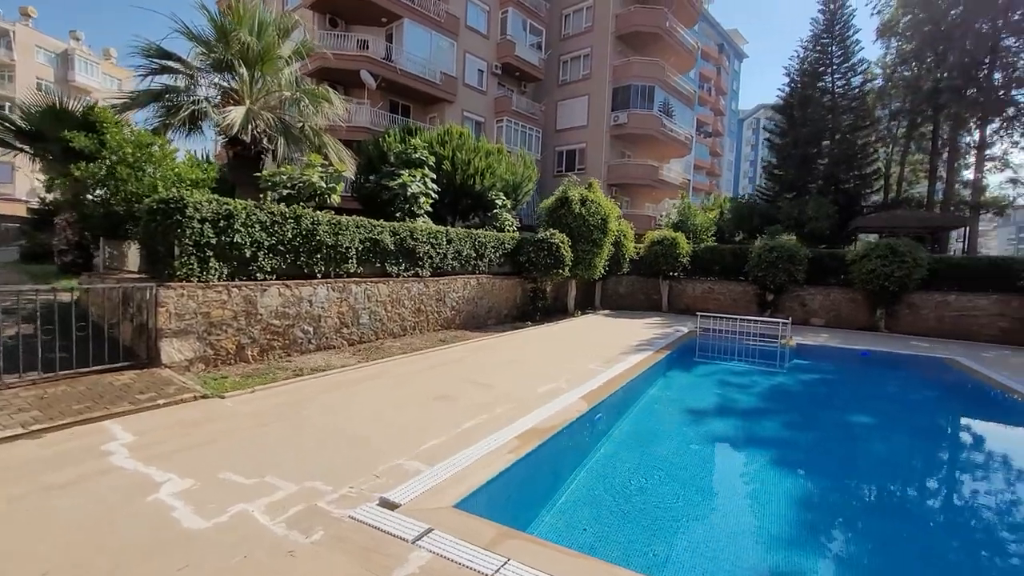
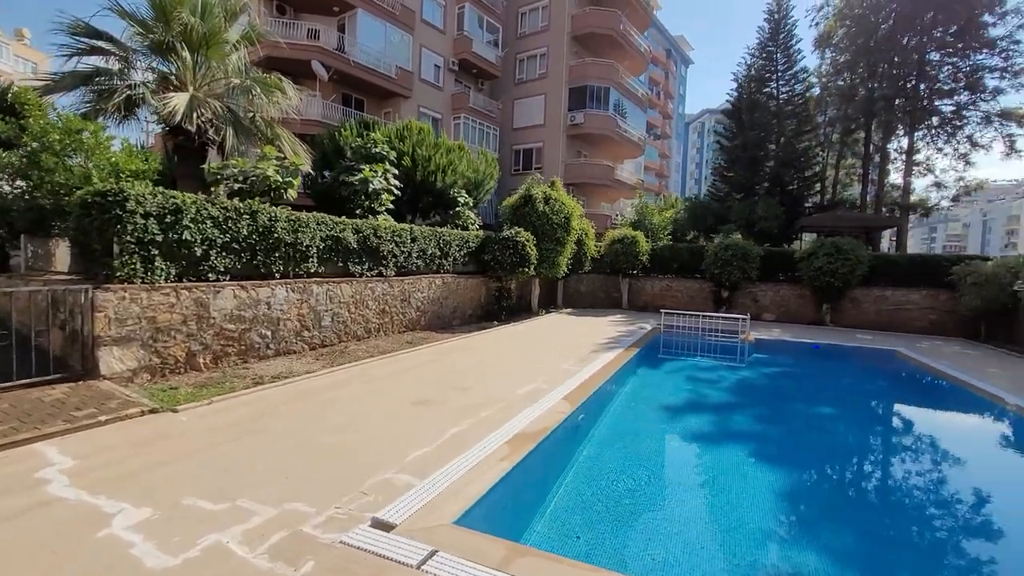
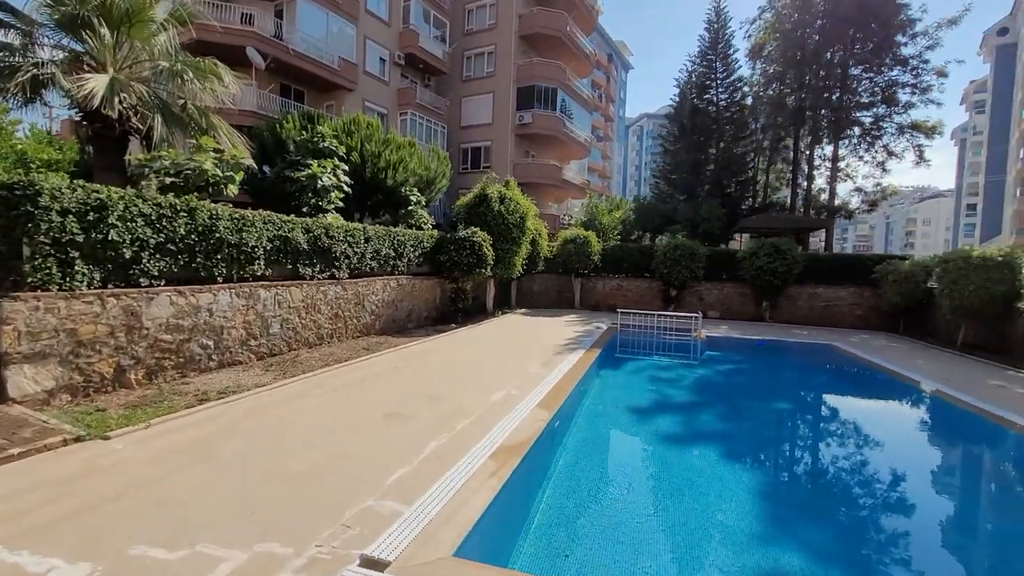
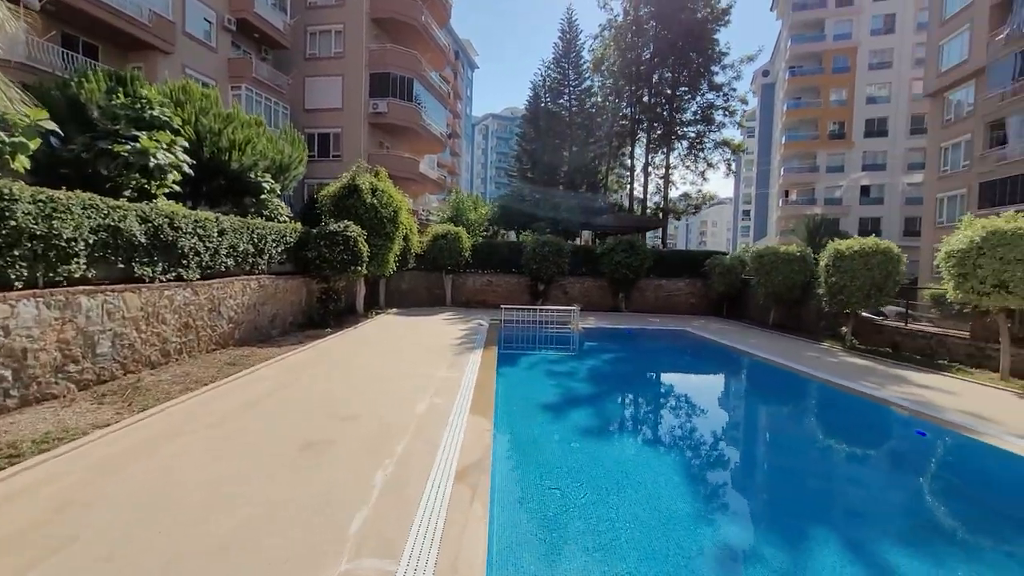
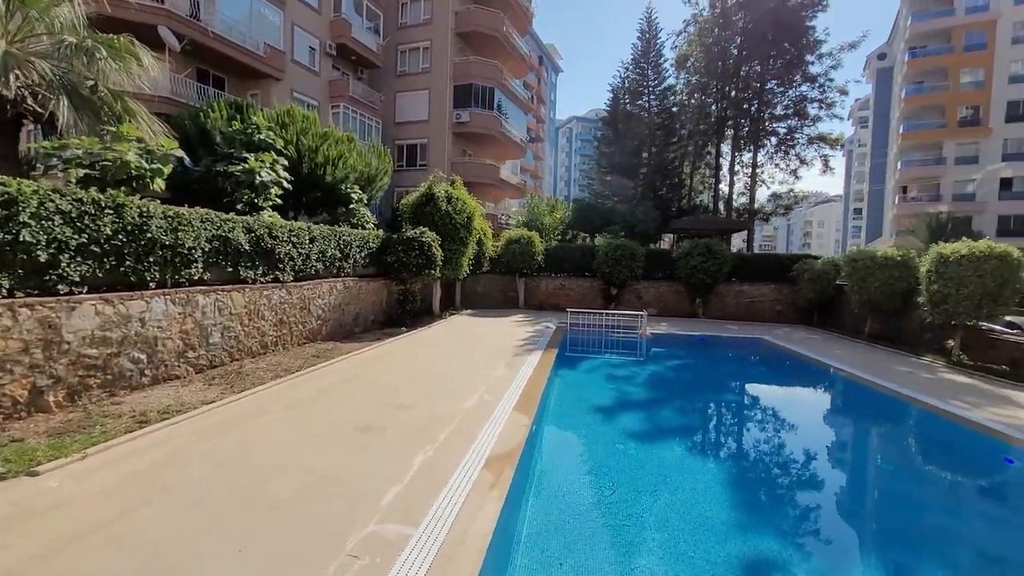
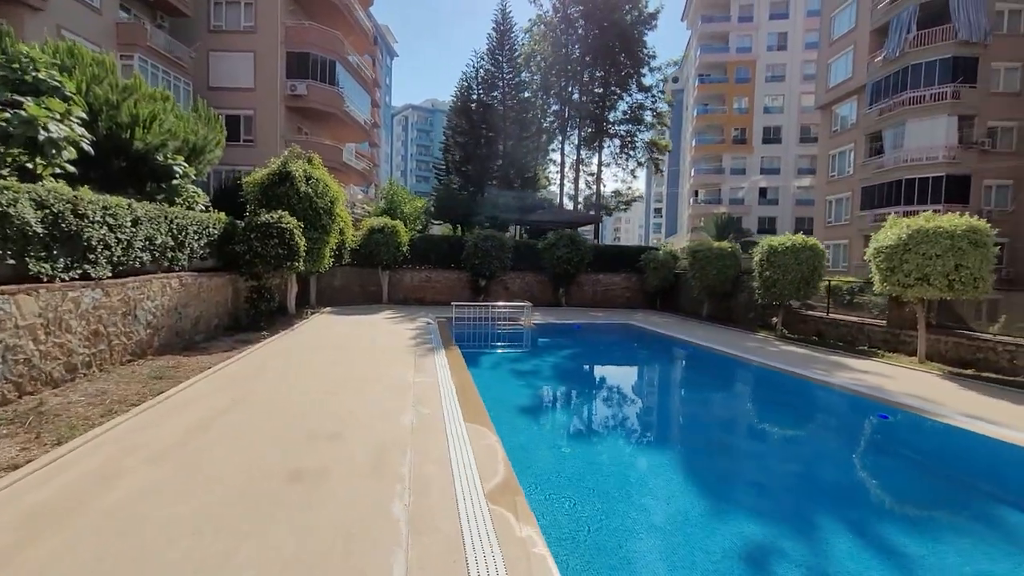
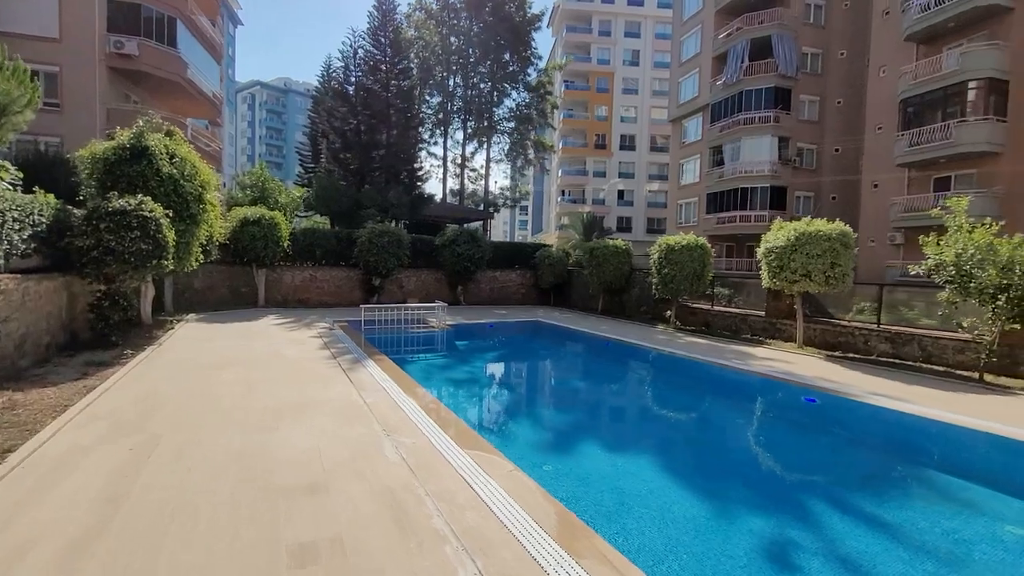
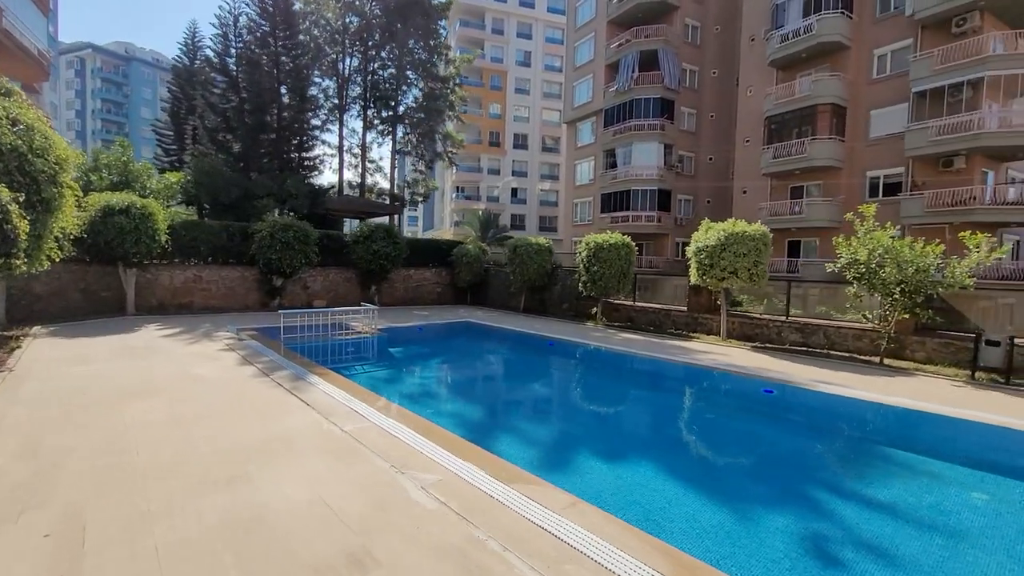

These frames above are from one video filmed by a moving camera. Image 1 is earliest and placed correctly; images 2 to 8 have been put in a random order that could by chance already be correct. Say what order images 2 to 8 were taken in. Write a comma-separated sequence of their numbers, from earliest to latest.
2, 3, 5, 4, 6, 7, 8
